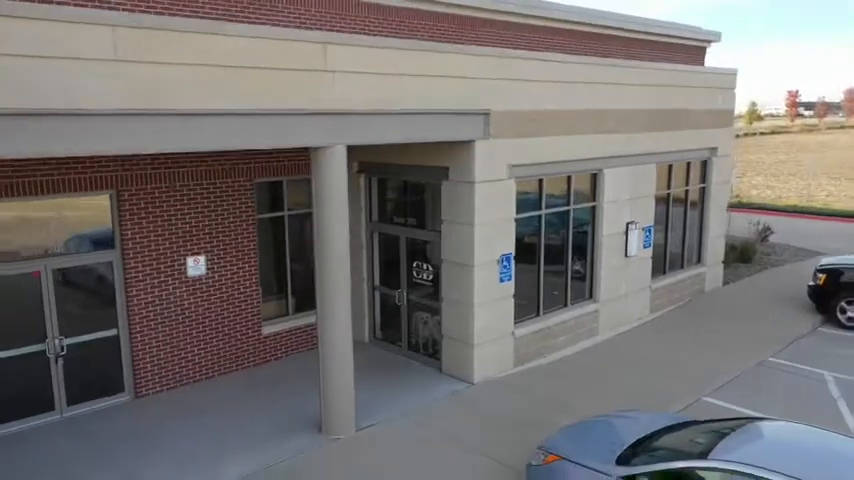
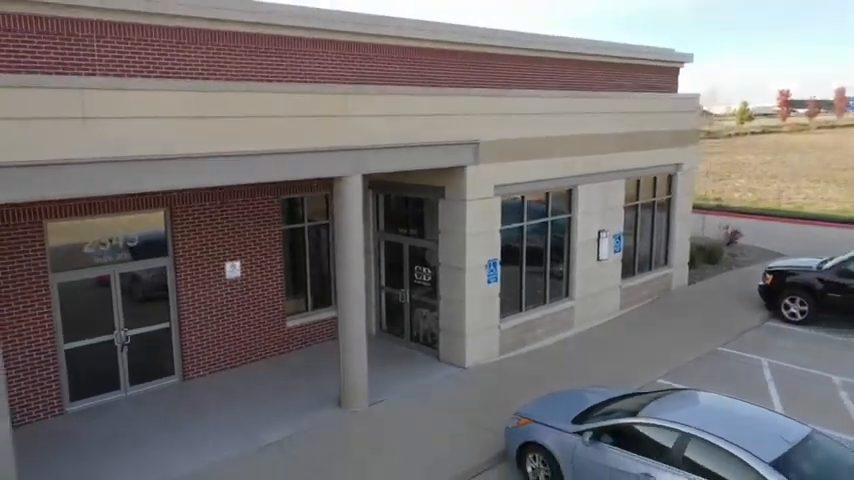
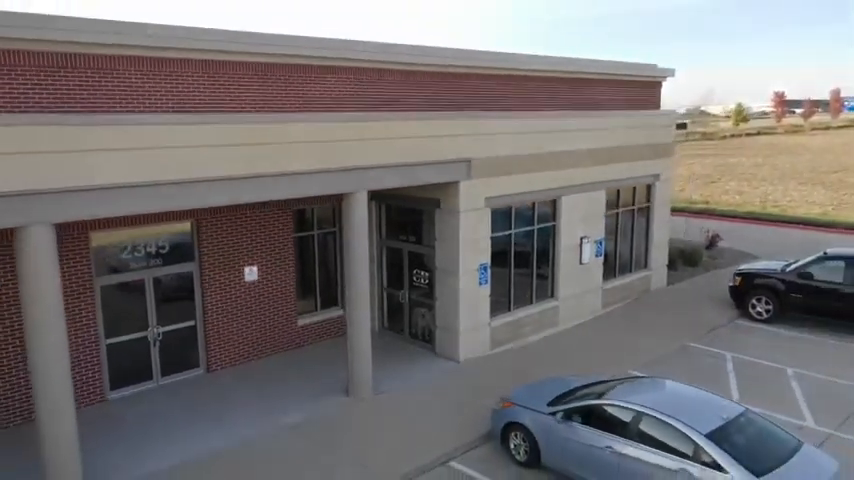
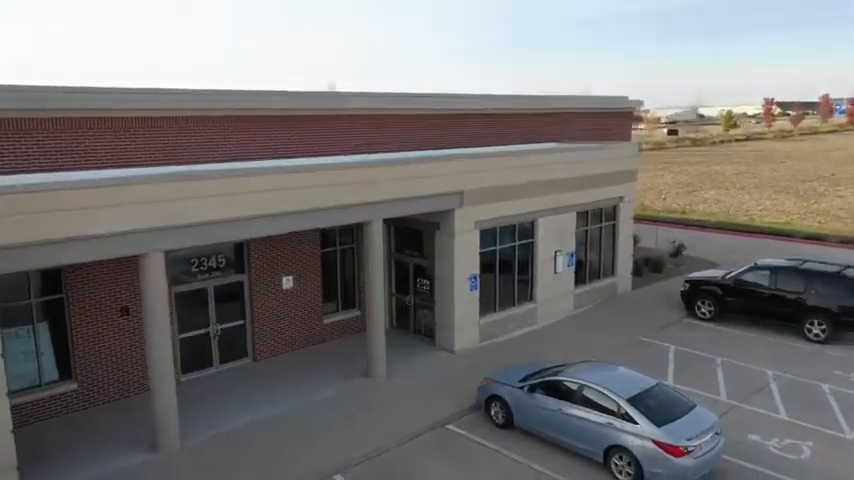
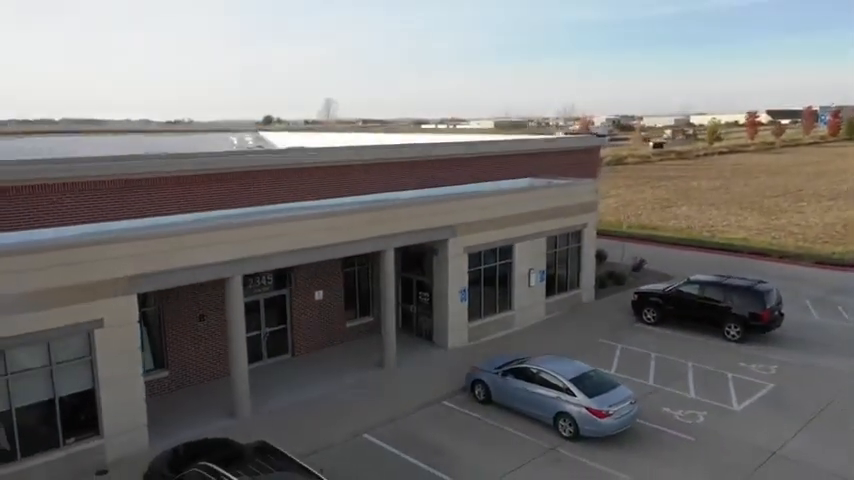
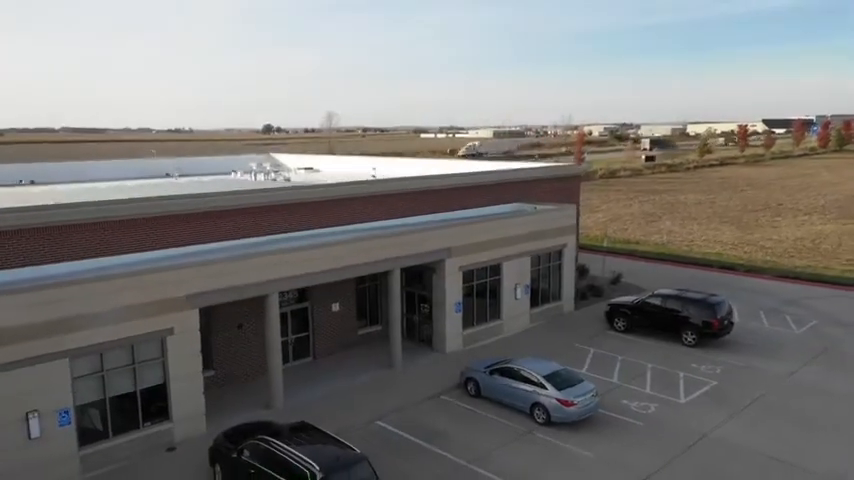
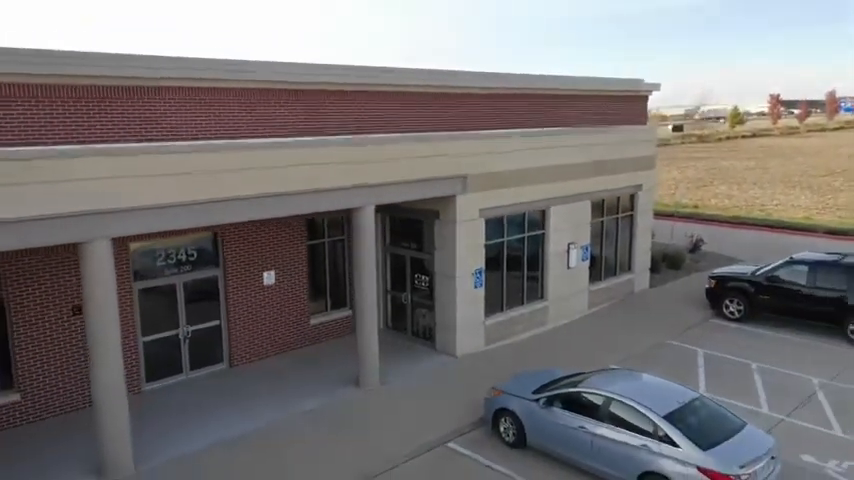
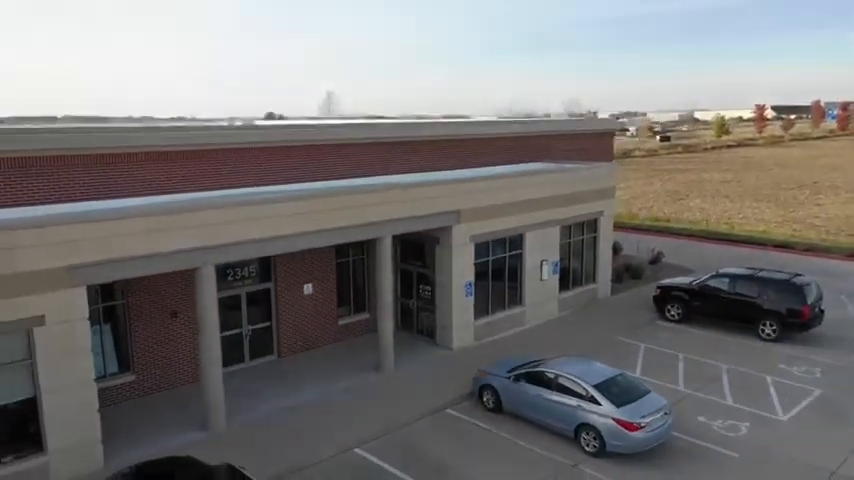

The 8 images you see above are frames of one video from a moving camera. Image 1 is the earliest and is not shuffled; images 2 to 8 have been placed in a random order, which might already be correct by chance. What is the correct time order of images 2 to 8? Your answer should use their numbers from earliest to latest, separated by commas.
2, 3, 7, 4, 8, 5, 6
